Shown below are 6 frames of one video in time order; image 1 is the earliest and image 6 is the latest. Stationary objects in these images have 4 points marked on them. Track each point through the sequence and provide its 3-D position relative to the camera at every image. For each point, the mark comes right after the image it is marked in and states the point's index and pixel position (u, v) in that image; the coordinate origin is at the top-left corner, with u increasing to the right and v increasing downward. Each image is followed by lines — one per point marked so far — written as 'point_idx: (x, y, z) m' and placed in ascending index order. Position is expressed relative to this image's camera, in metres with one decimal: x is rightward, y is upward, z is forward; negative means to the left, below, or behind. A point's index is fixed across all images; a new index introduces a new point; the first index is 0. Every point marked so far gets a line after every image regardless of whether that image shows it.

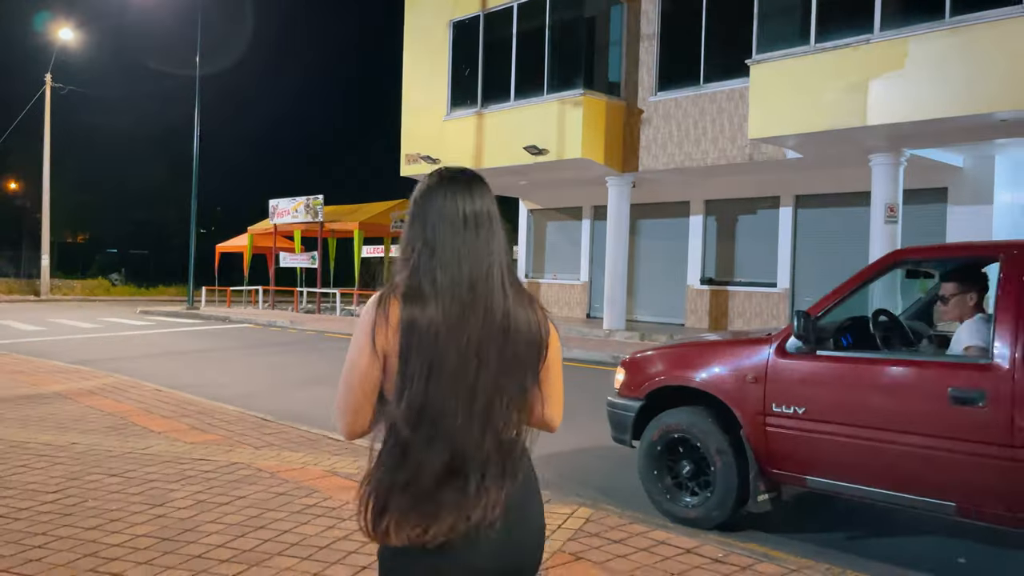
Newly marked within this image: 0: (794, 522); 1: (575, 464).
0: (+1.8, -1.5, +5.0) m
1: (+0.5, -1.5, +6.7) m
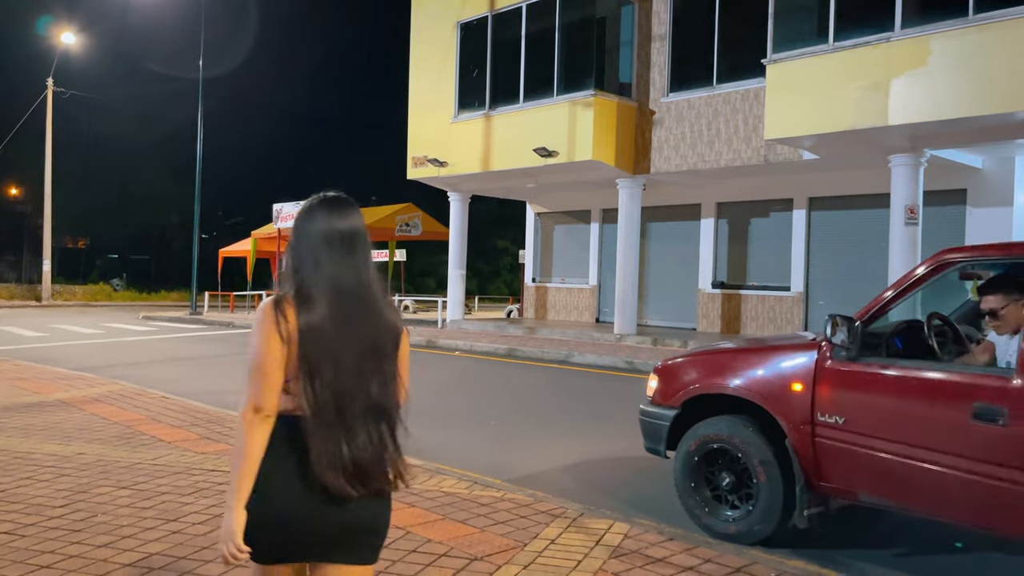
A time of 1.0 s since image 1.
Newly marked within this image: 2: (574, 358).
0: (+2.0, -1.5, +4.8) m
1: (+0.7, -1.5, +6.4) m
2: (+1.1, -1.2, +13.6) m
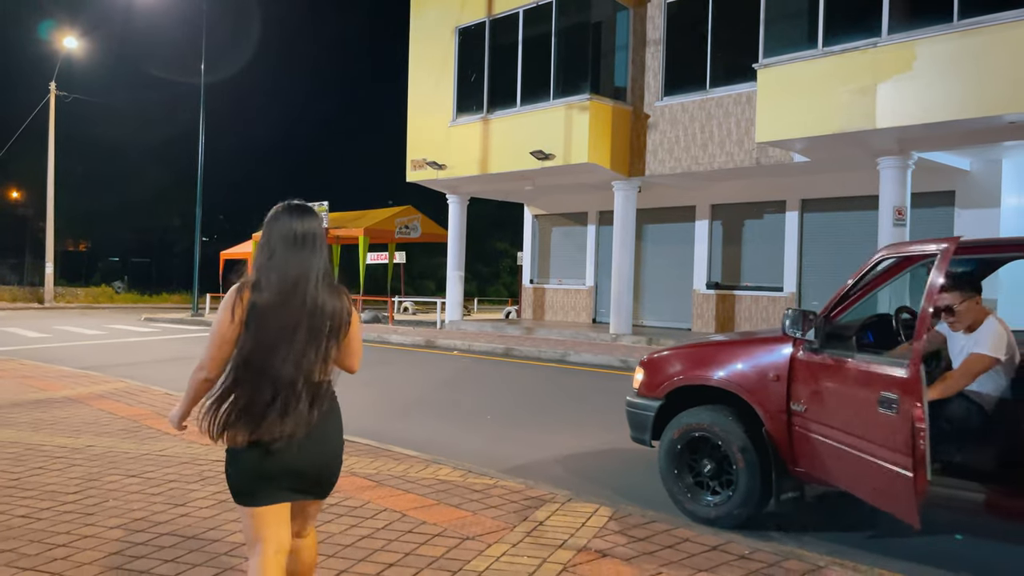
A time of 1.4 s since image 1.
0: (+2.0, -1.5, +5.0) m
1: (+0.7, -1.5, +6.7) m
2: (+1.0, -1.2, +13.9) m
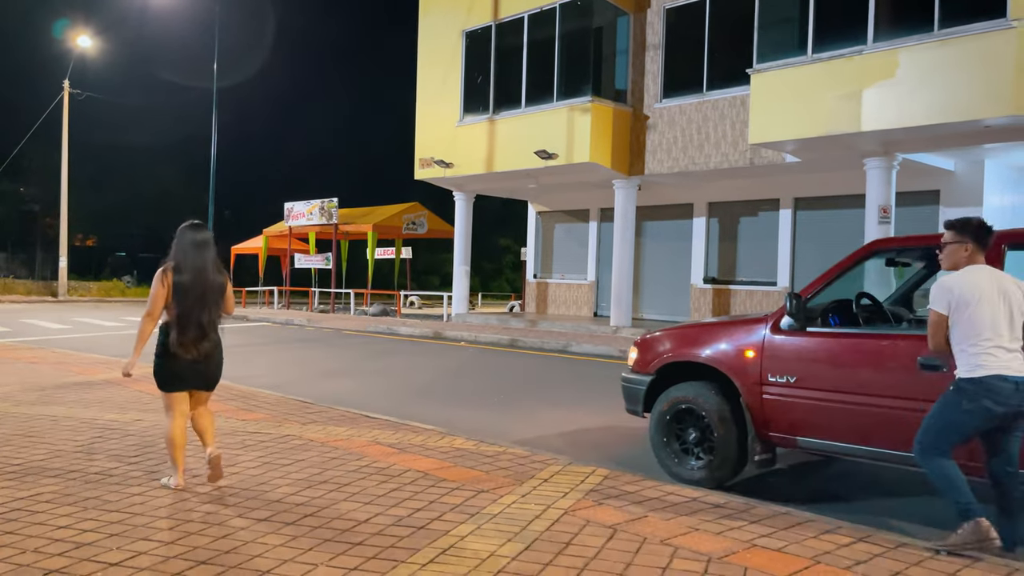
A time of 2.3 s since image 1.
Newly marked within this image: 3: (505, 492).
0: (+2.0, -1.4, +5.7) m
1: (+0.7, -1.4, +7.3) m
2: (+1.1, -1.1, +14.6) m
3: (0.0, -1.3, +4.9) m
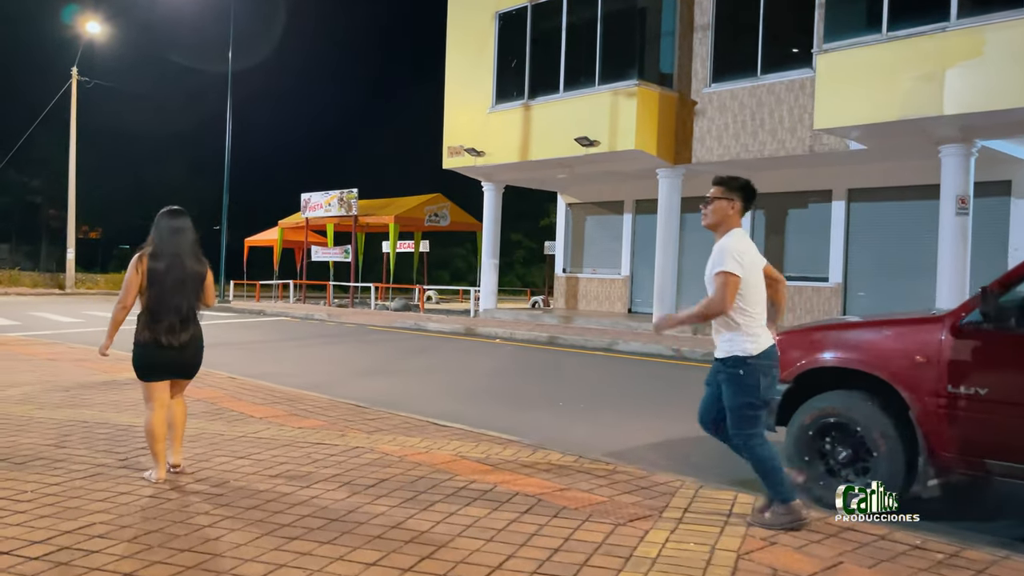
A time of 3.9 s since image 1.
0: (+2.8, -1.4, +4.9) m
1: (+1.5, -1.4, +6.5) m
2: (+1.9, -1.0, +13.7) m
3: (+0.7, -1.2, +4.0) m
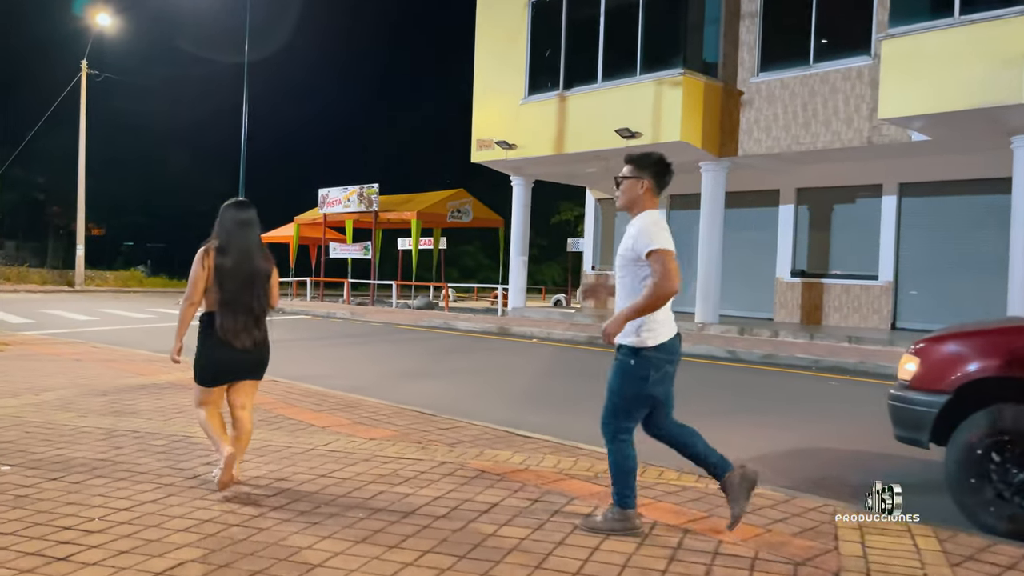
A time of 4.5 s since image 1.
0: (+3.5, -1.4, +4.3) m
1: (+2.2, -1.4, +5.9) m
2: (+2.6, -1.0, +13.1) m
3: (+1.4, -1.2, +3.4) m
